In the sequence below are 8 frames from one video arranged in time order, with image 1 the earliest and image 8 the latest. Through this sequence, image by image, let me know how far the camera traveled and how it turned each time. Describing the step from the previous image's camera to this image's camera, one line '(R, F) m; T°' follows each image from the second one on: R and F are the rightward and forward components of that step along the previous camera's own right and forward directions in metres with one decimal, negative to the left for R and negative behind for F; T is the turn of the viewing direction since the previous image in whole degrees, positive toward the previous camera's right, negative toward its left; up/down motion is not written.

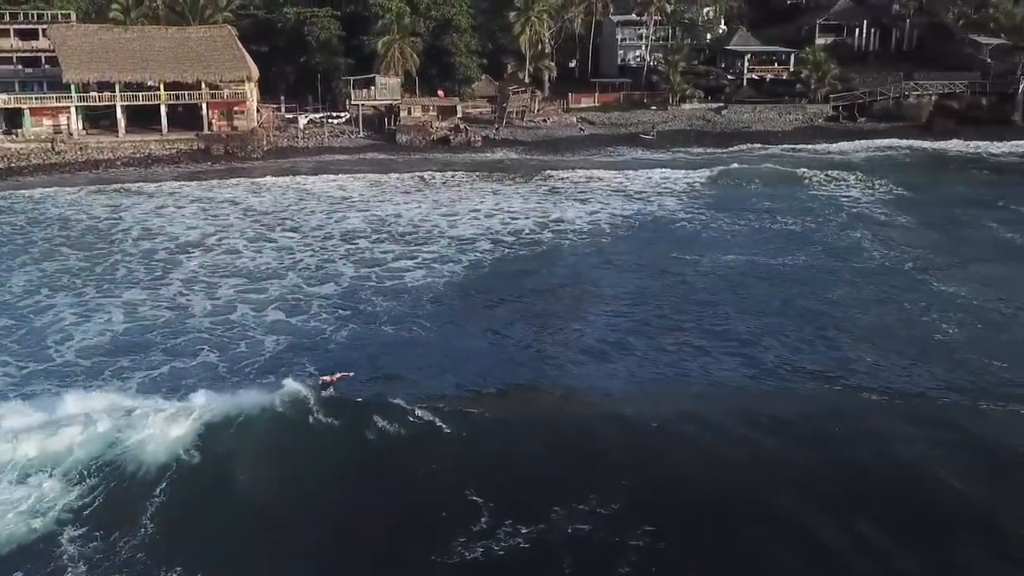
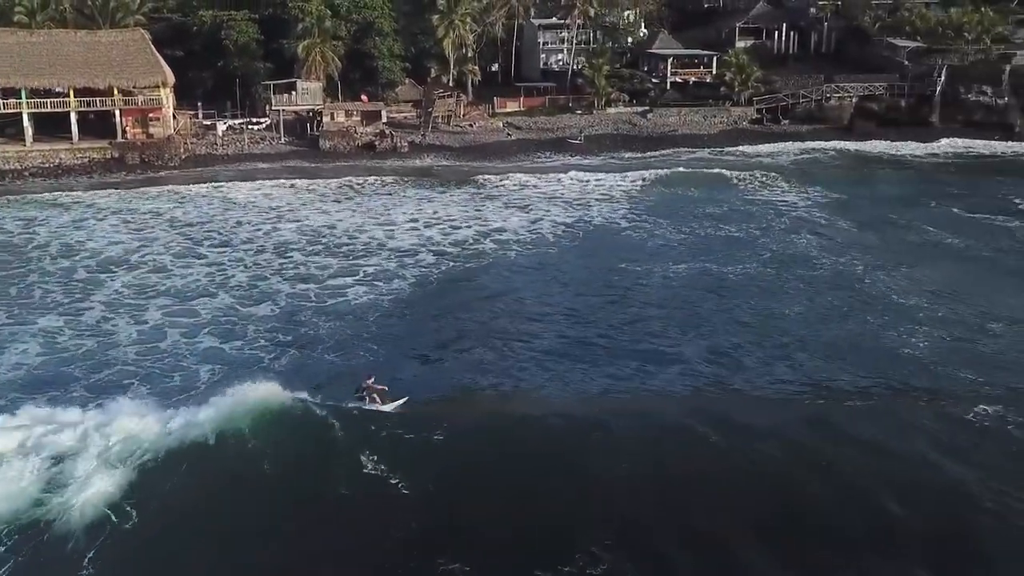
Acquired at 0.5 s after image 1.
(-0.4, +0.7) m; +4°
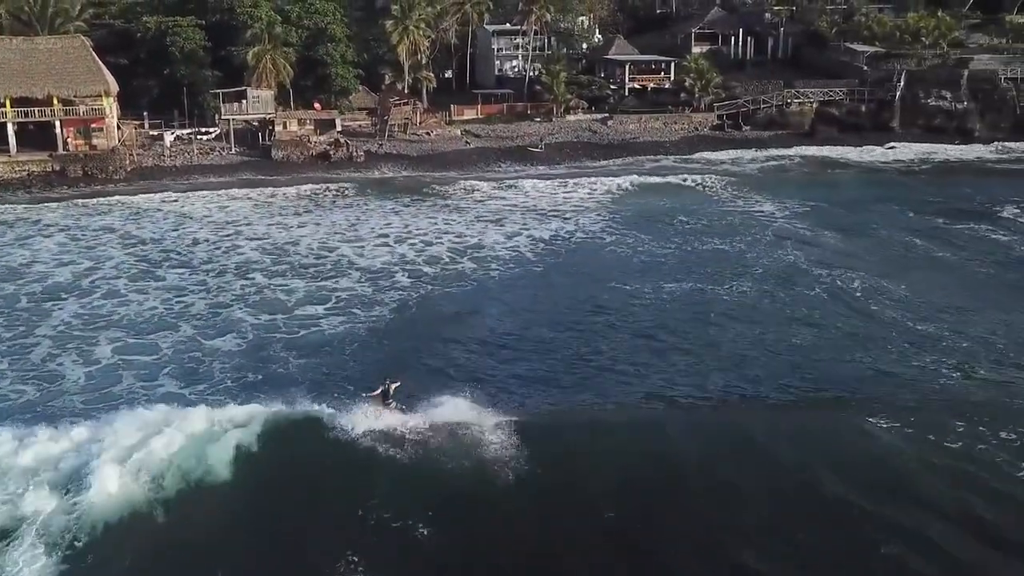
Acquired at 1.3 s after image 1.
(-0.5, +1.1) m; +3°
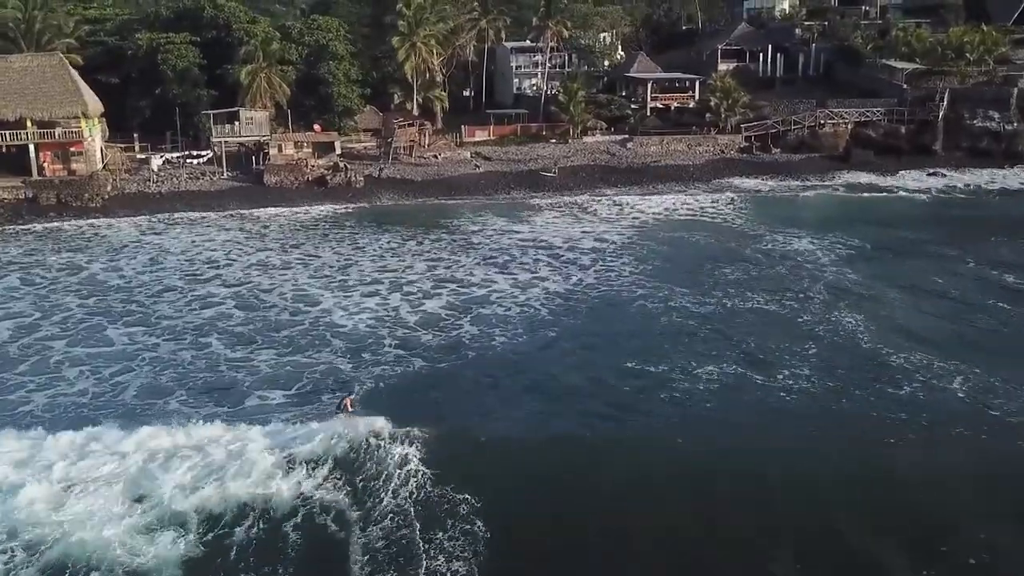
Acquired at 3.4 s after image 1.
(+0.1, +3.3) m; -1°
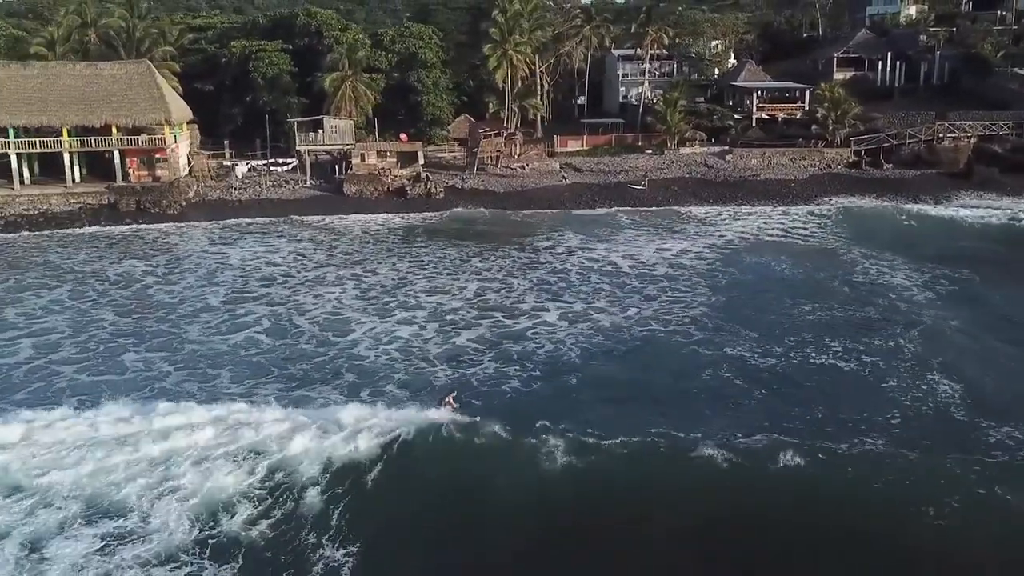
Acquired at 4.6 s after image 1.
(+1.1, +1.7) m; -6°
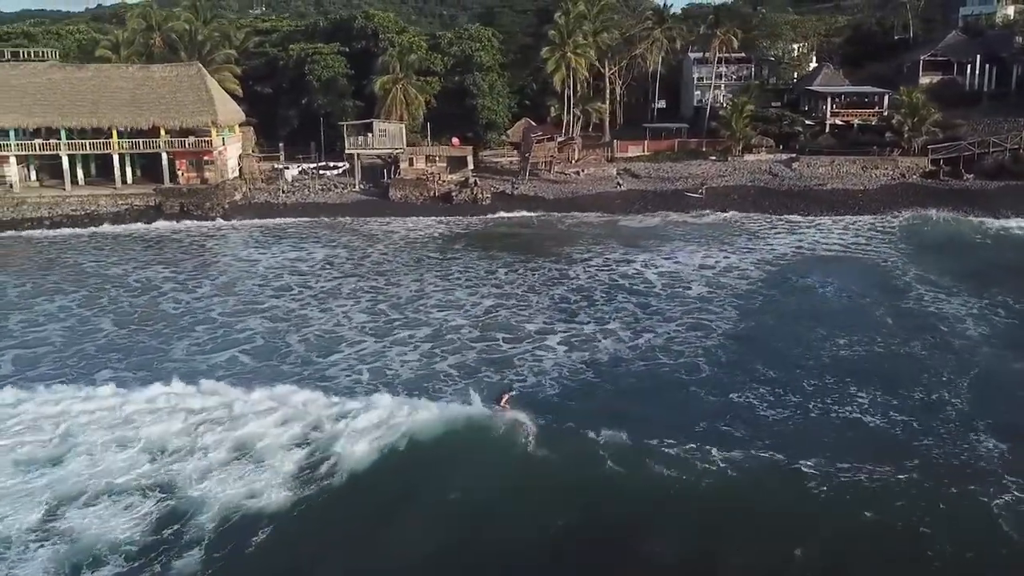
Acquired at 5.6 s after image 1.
(+1.3, +1.3) m; -5°
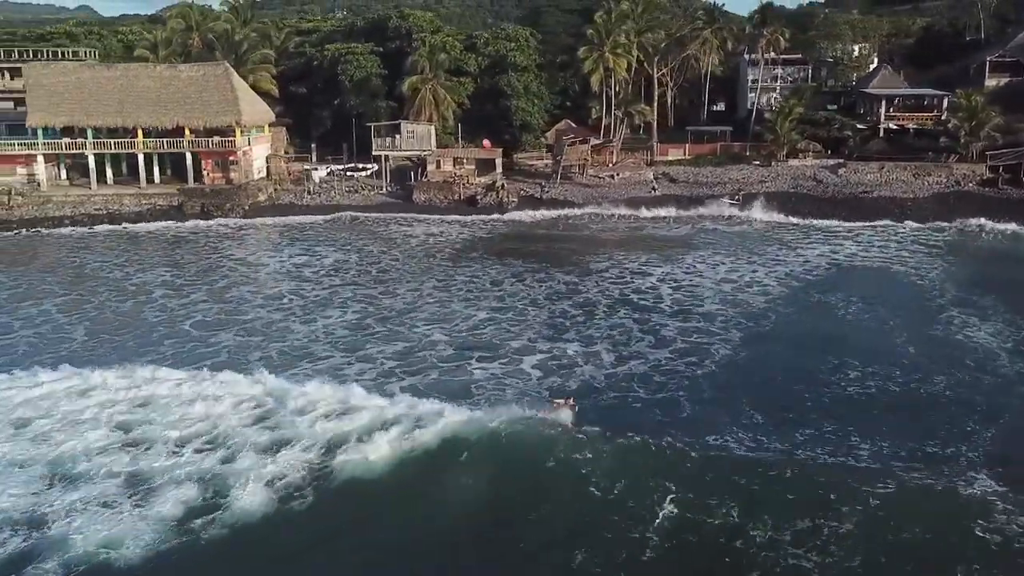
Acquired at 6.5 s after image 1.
(+1.3, +1.3) m; -4°
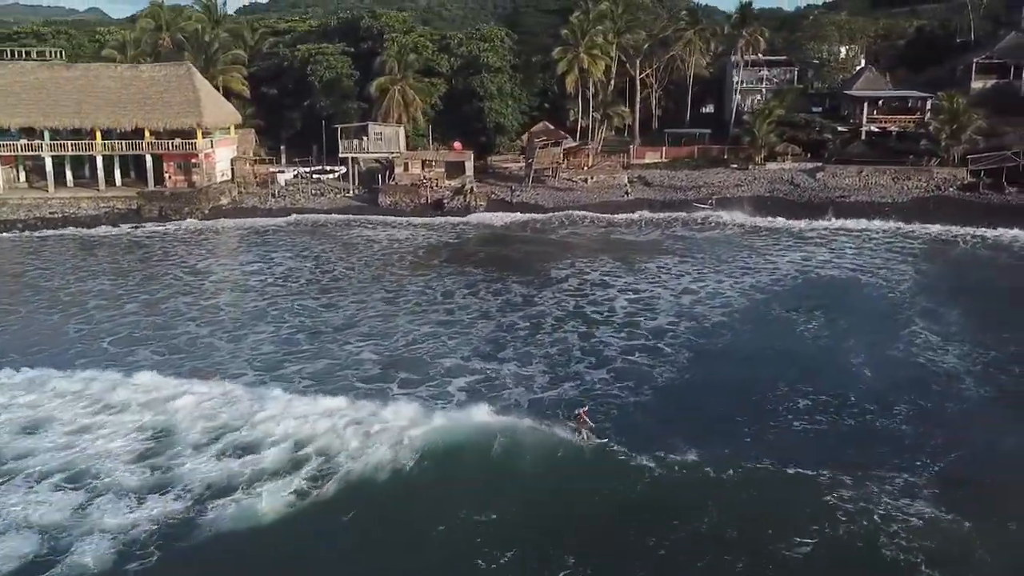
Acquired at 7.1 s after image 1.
(+1.0, +0.9) m; 0°
